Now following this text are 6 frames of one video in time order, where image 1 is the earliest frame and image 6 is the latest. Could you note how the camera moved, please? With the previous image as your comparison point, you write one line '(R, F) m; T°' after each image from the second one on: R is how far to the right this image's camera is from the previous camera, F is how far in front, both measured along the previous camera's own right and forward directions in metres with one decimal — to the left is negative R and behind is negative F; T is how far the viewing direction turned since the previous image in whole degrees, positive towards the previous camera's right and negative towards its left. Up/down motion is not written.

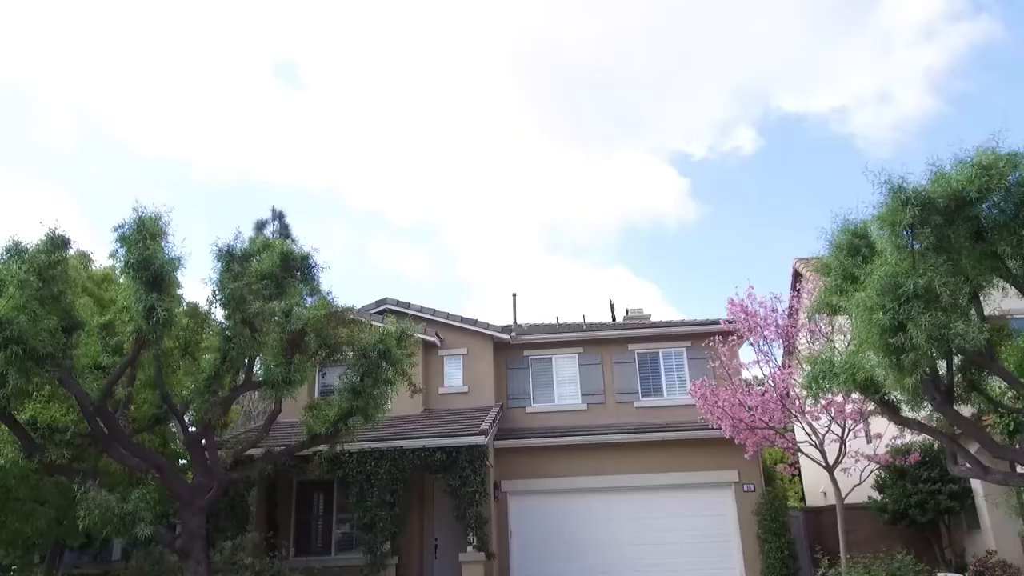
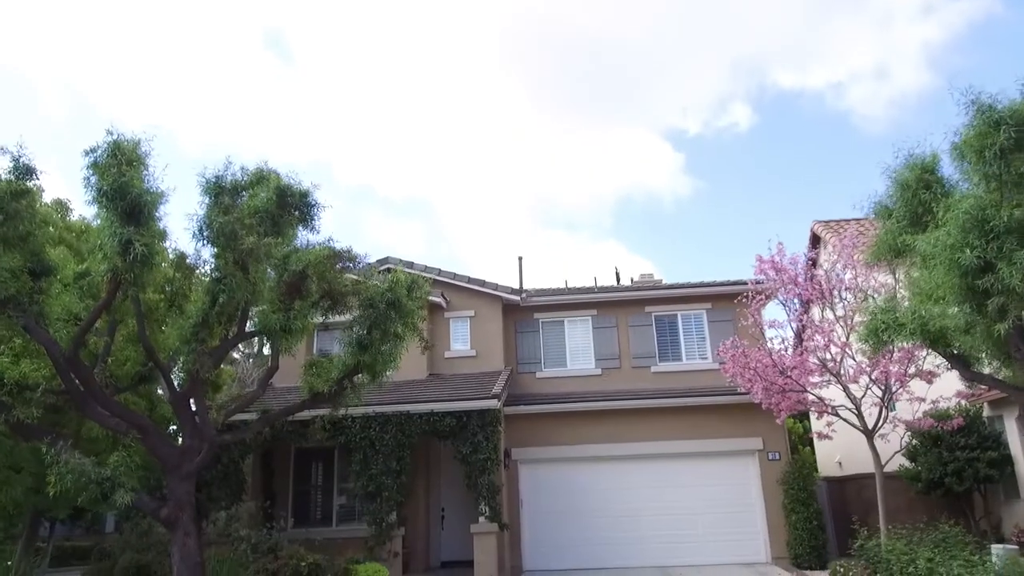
(-0.5, +1.2) m; 0°
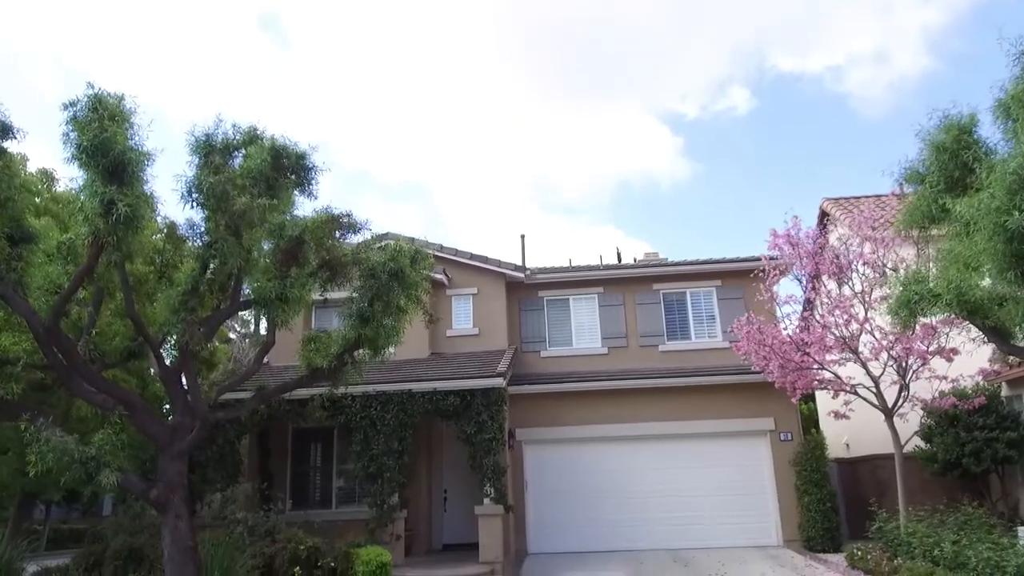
(-0.2, +0.6) m; 0°
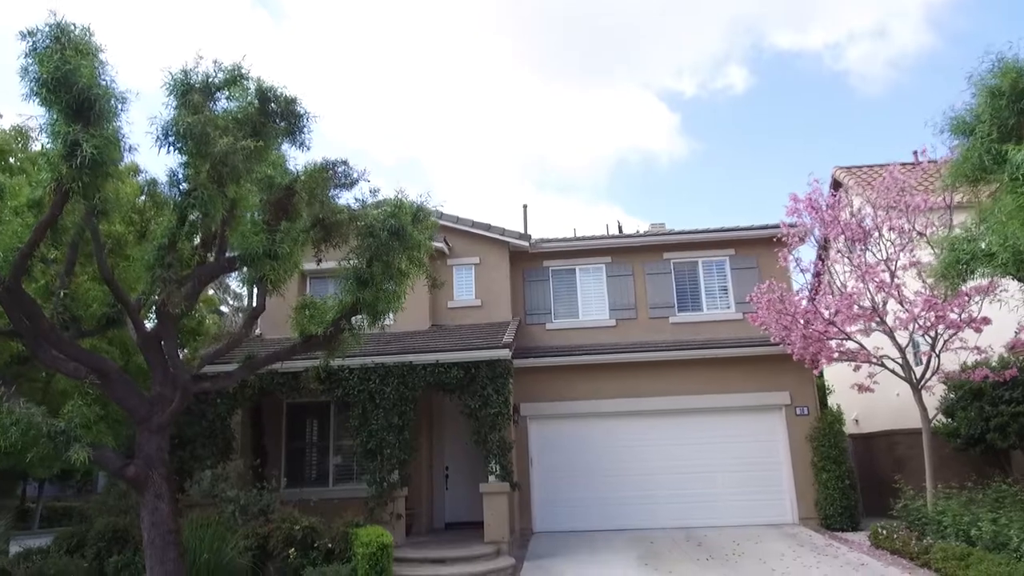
(-0.2, +0.8) m; 0°
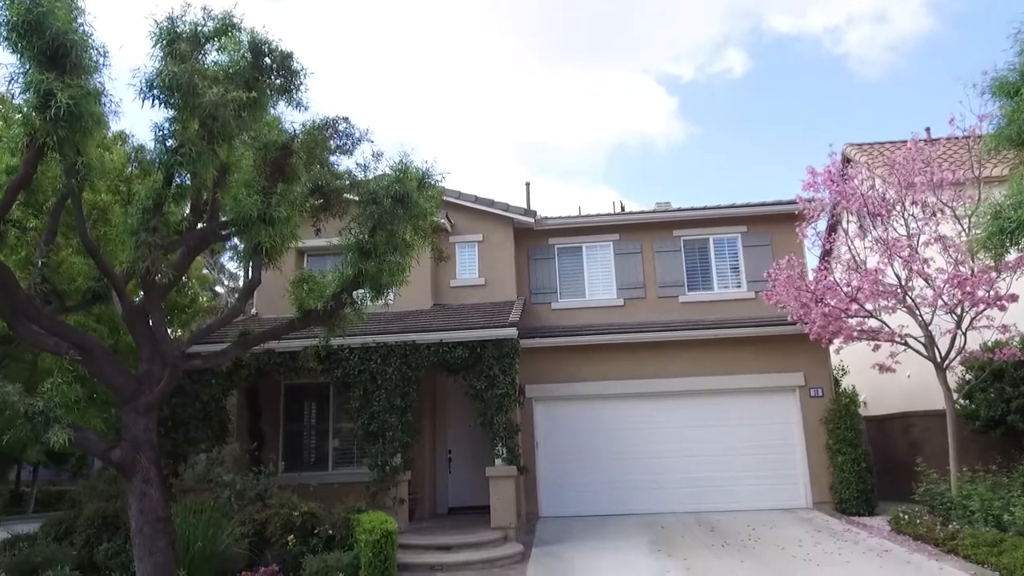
(-0.2, +0.6) m; 0°
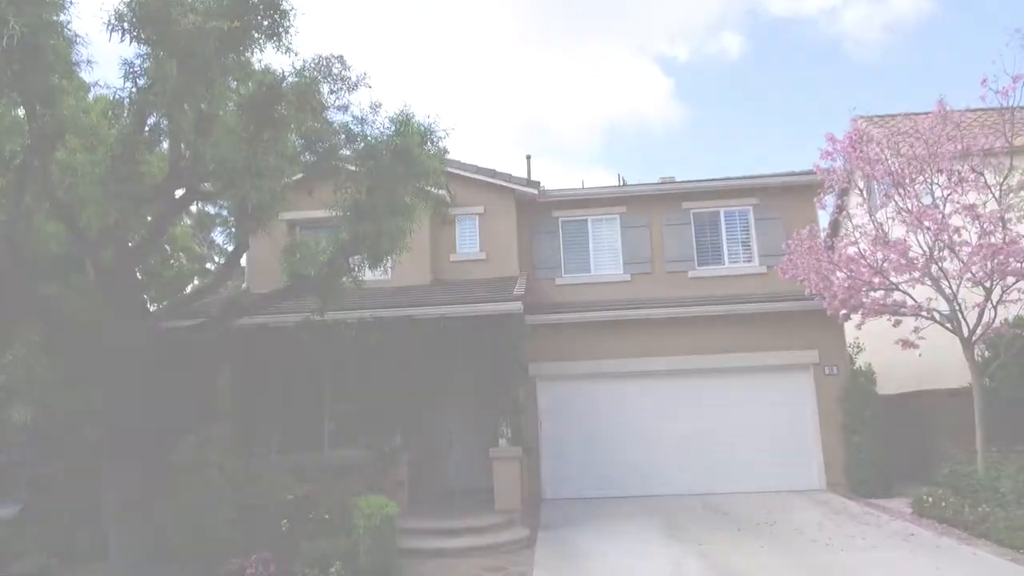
(-0.2, +0.7) m; 0°
